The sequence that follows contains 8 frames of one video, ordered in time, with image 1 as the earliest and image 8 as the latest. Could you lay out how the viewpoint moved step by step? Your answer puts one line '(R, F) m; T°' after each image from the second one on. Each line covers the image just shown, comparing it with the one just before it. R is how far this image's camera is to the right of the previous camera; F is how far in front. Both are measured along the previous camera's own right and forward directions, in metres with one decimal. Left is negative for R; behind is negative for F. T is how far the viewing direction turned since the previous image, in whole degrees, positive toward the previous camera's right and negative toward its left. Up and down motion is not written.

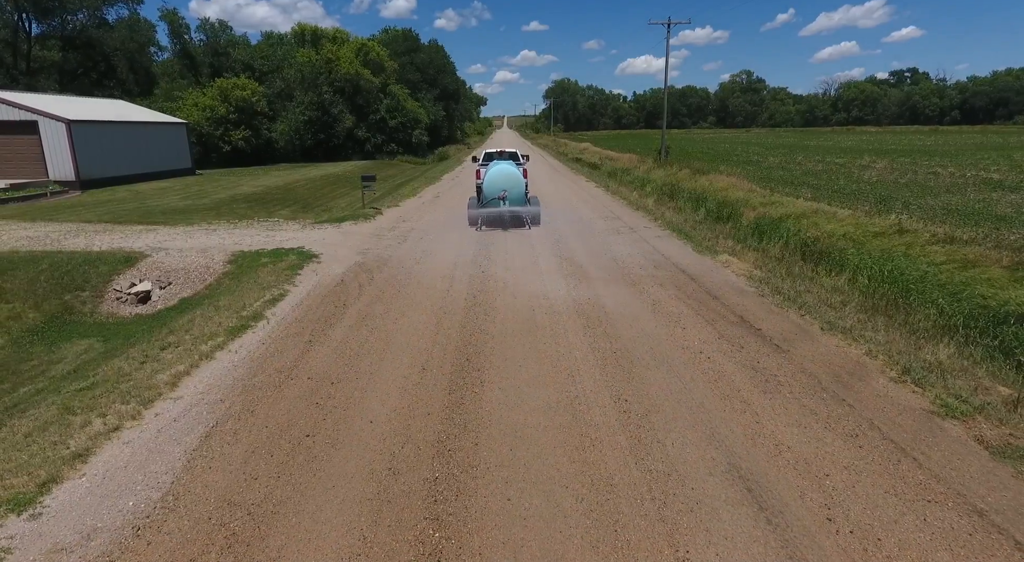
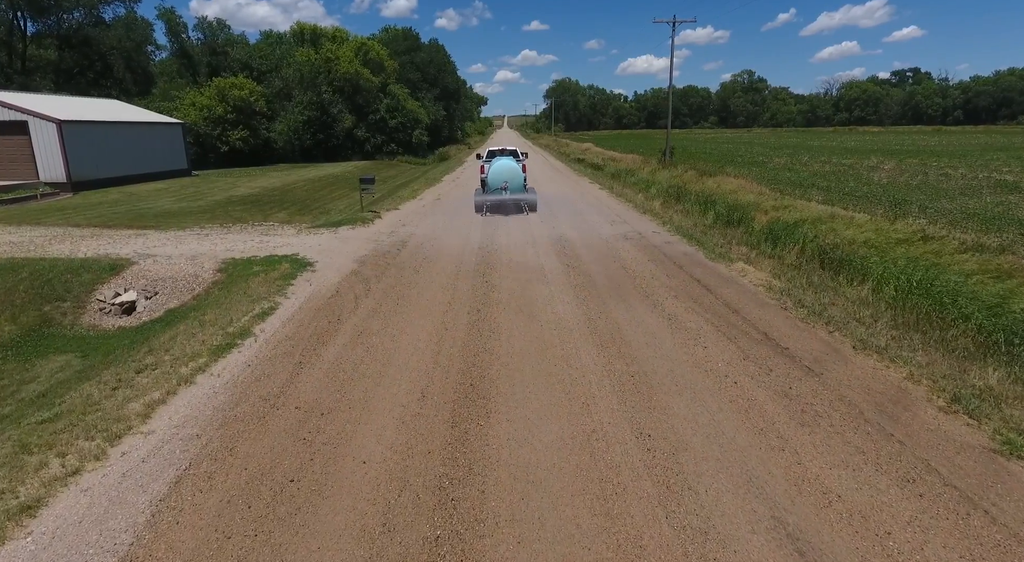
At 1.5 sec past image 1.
(-0.1, +0.5) m; 0°
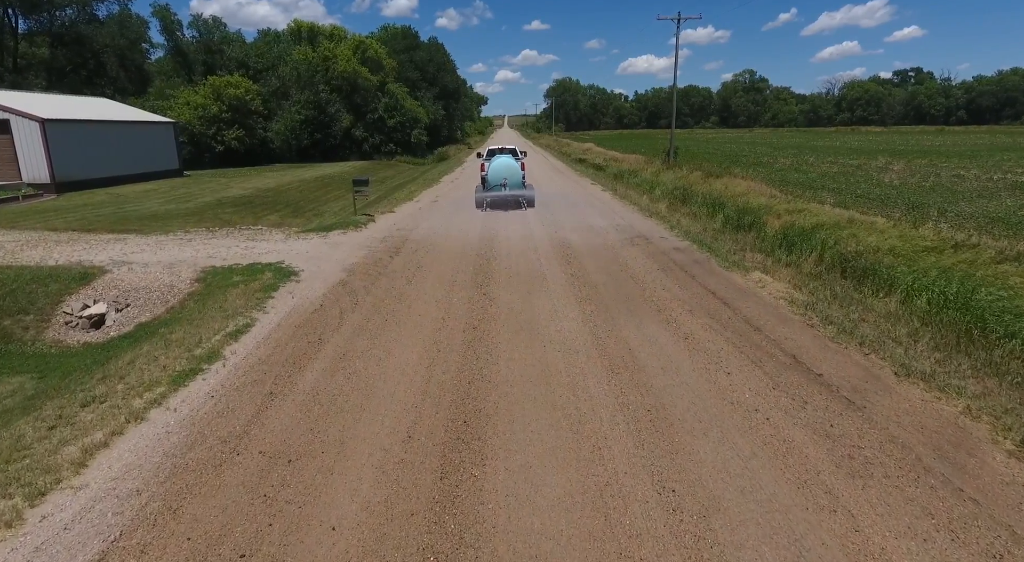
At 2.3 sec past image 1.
(0.0, +0.7) m; 0°
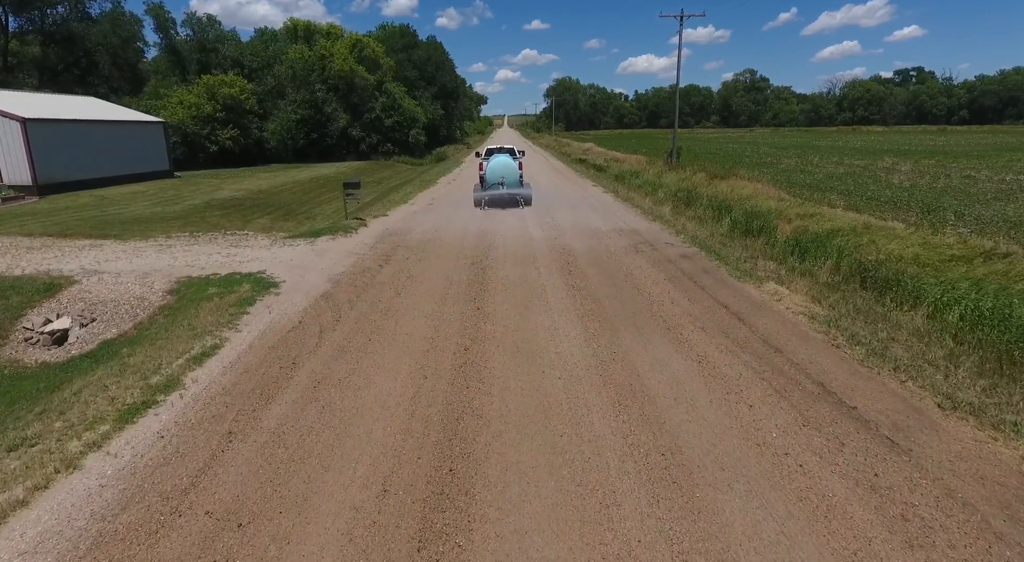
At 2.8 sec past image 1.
(0.0, +0.6) m; 0°
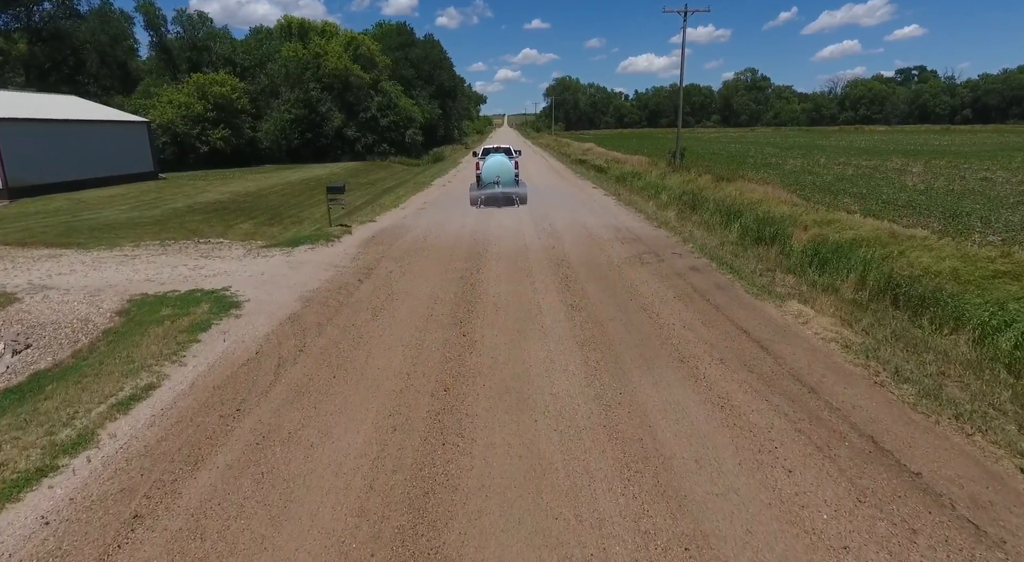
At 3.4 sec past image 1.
(+0.1, +0.9) m; 0°
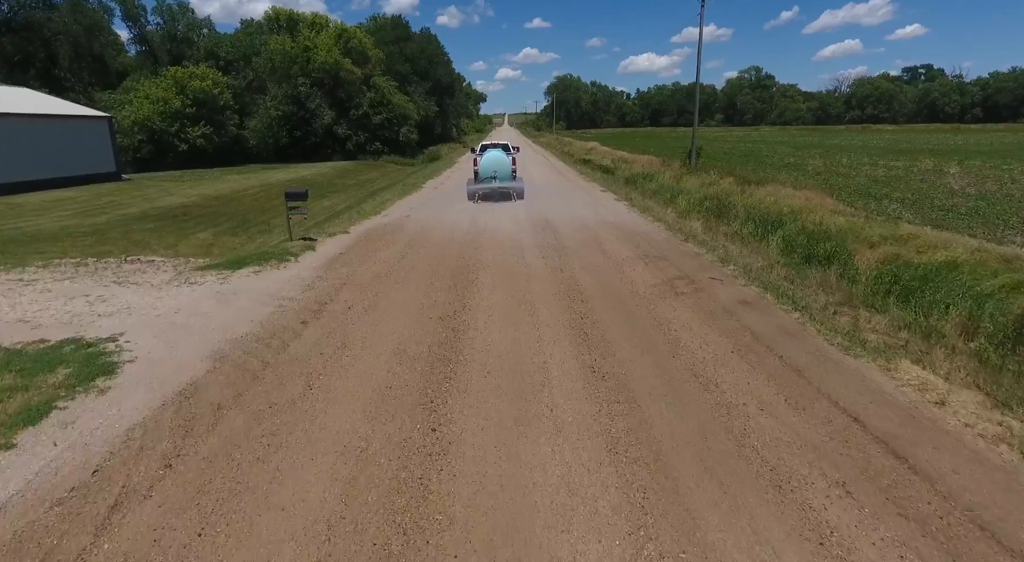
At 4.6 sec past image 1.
(0.0, +2.3) m; 0°
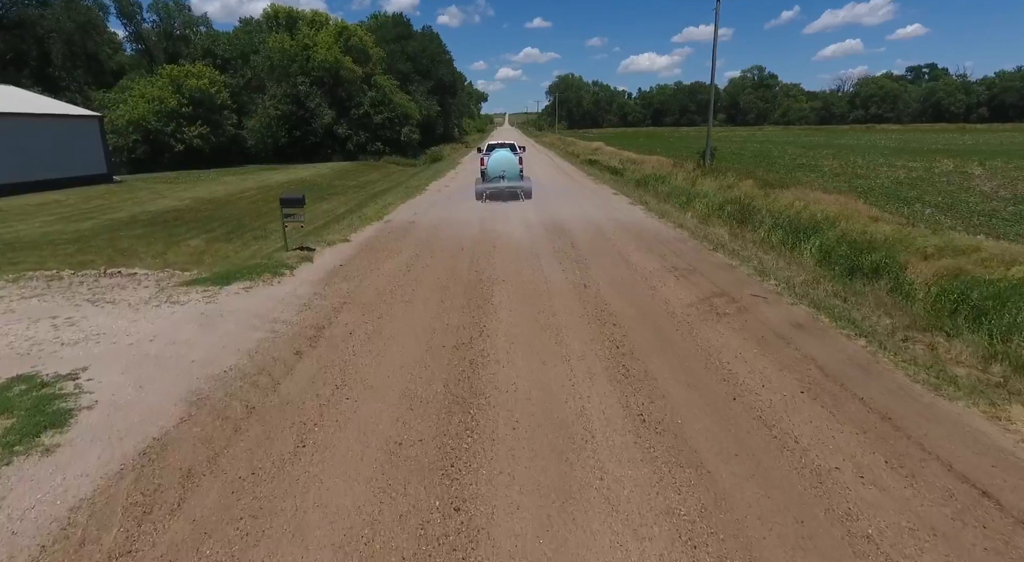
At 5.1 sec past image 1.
(-0.3, +0.9) m; 0°
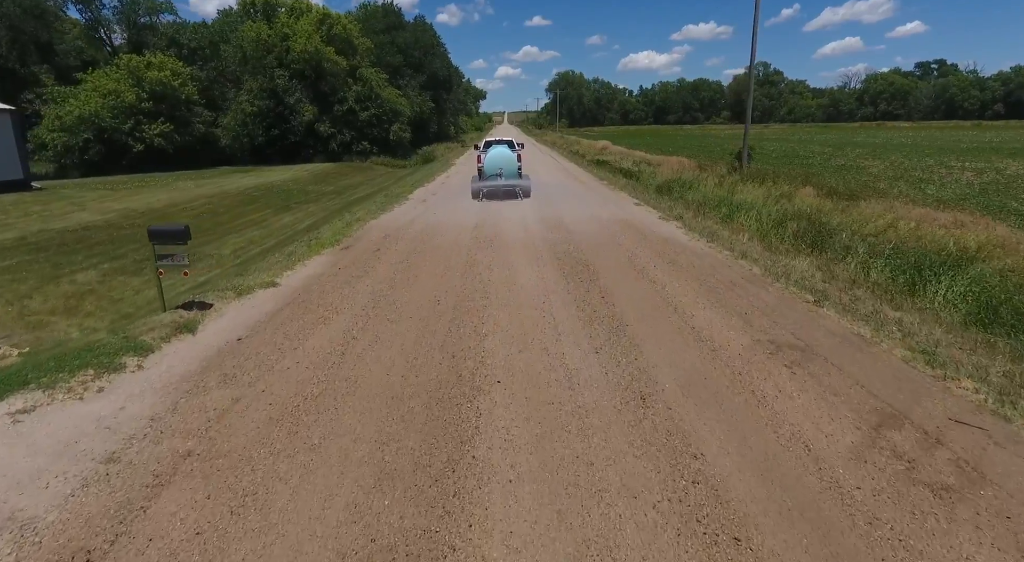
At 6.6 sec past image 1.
(0.0, +3.8) m; 0°
